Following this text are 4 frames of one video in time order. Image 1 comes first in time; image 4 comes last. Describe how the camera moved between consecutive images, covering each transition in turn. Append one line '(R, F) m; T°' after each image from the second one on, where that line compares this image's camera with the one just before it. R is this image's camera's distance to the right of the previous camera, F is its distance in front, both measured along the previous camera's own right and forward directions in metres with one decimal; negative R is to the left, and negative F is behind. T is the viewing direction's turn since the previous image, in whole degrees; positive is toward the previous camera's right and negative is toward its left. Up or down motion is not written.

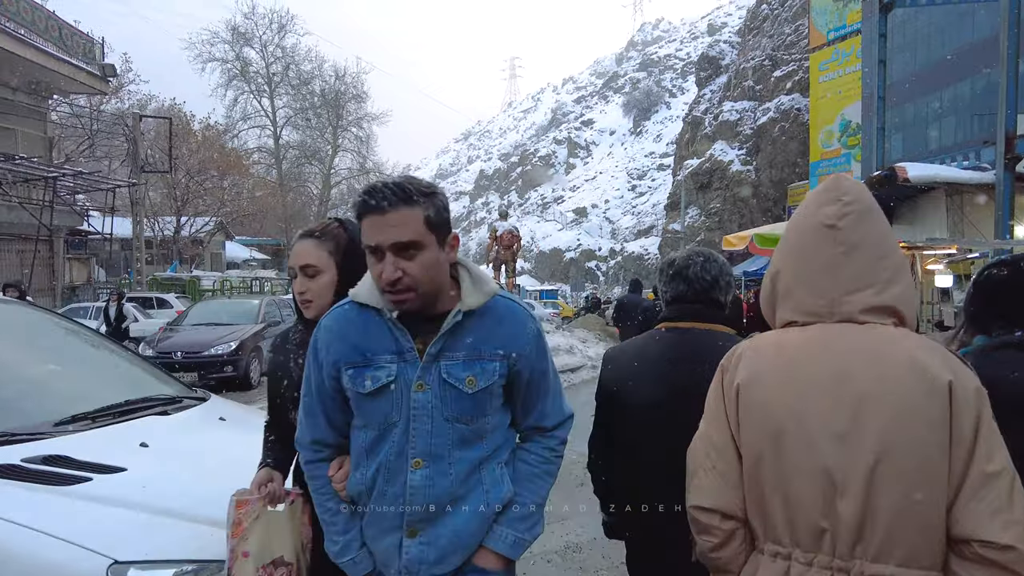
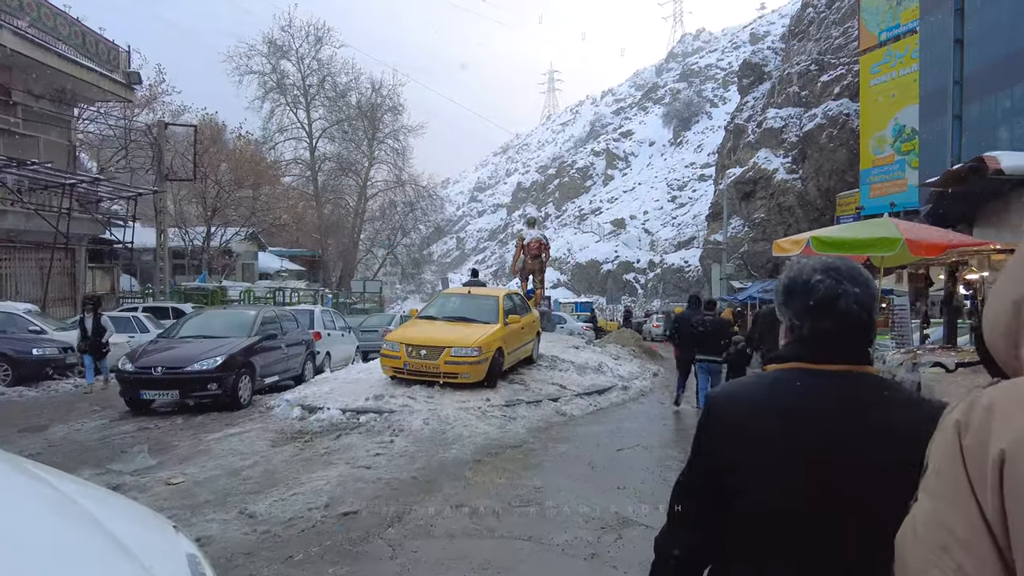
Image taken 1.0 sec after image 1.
(+0.3, +1.1) m; -3°
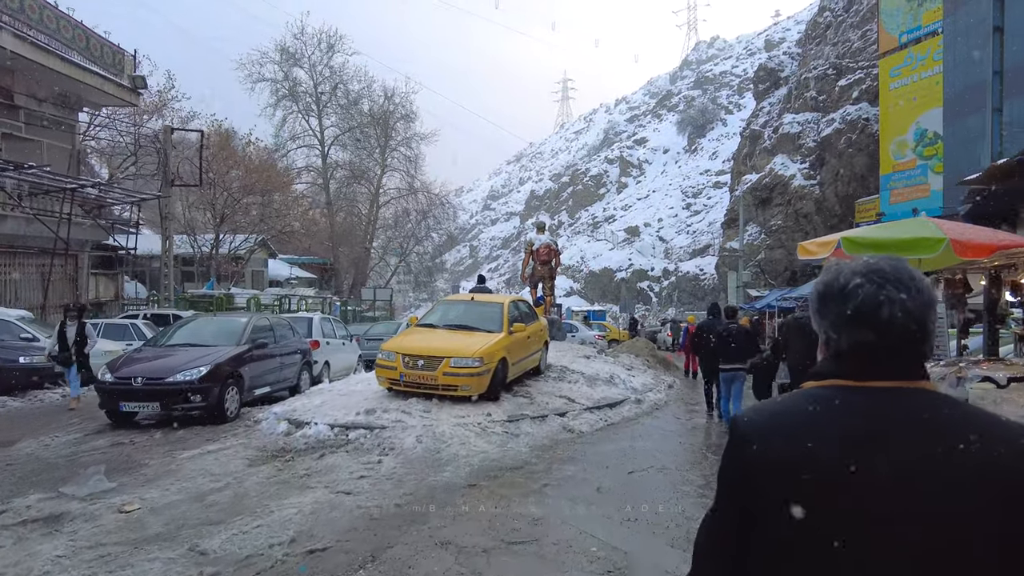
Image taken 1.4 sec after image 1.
(+0.1, +0.6) m; -1°
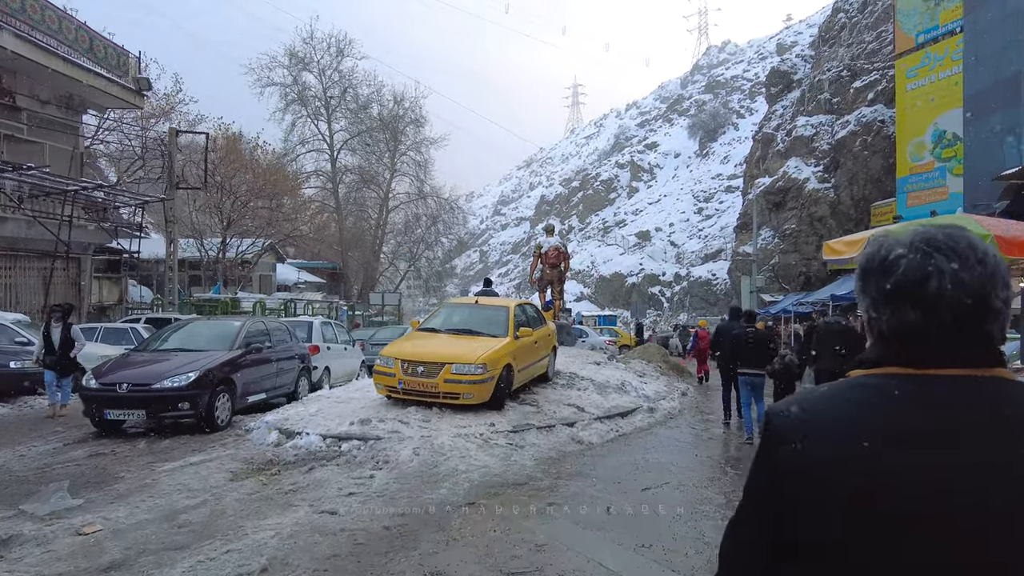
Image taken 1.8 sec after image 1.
(+0.1, +0.4) m; -1°
